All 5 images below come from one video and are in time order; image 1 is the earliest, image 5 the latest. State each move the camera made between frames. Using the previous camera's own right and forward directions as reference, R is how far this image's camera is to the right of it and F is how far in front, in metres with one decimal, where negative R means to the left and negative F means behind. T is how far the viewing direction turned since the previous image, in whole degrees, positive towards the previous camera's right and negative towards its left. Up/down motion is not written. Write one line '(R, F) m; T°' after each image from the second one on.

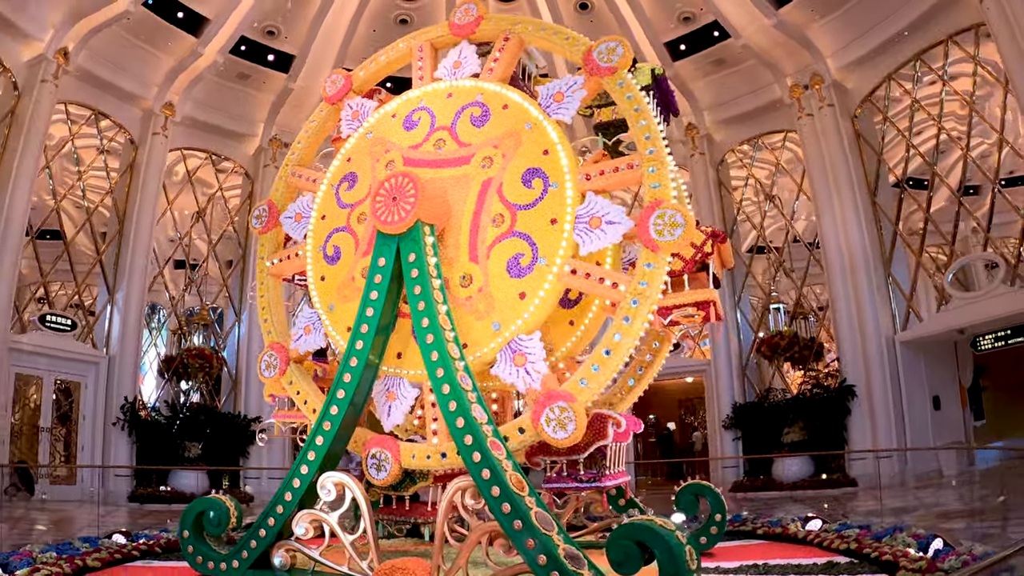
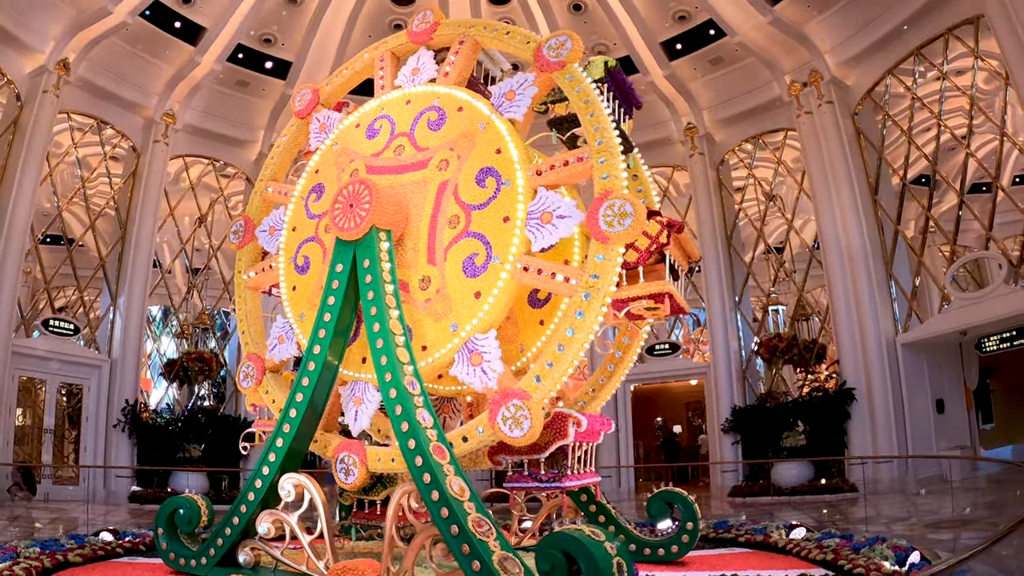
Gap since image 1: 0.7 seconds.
(+0.5, 0.0) m; -3°
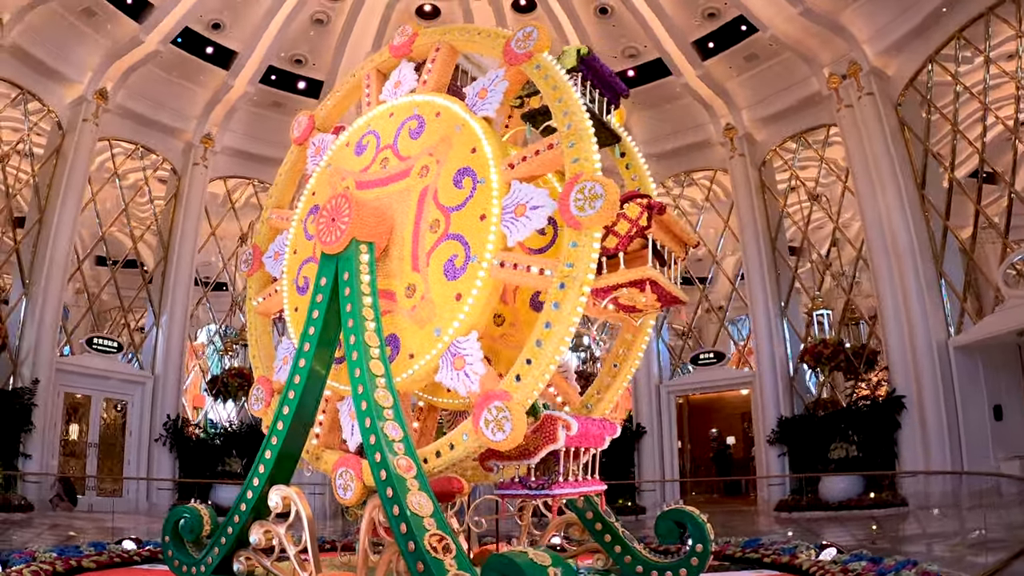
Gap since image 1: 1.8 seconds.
(+0.6, +0.2) m; -6°
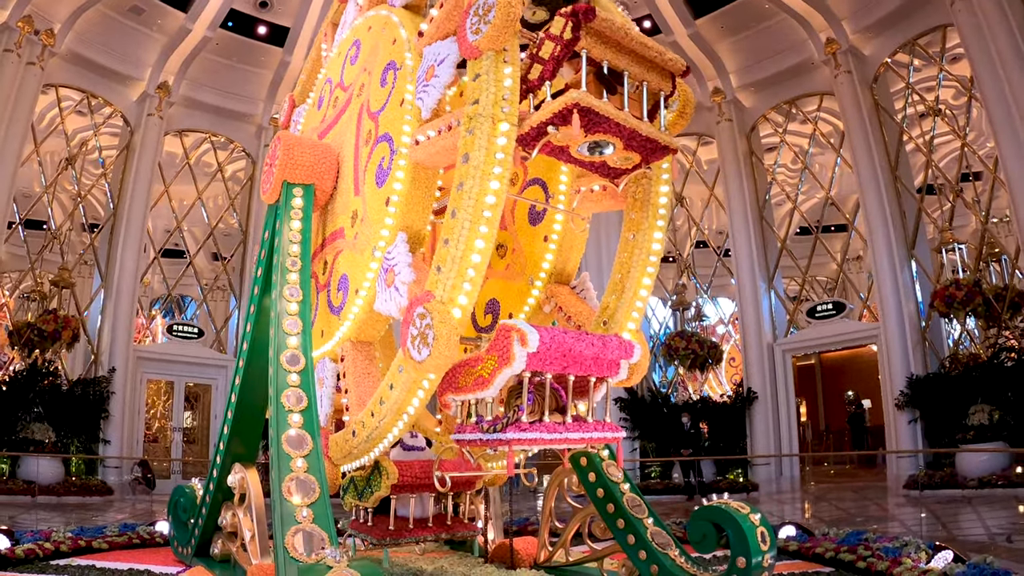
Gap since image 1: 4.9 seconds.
(+1.3, +0.9) m; -13°
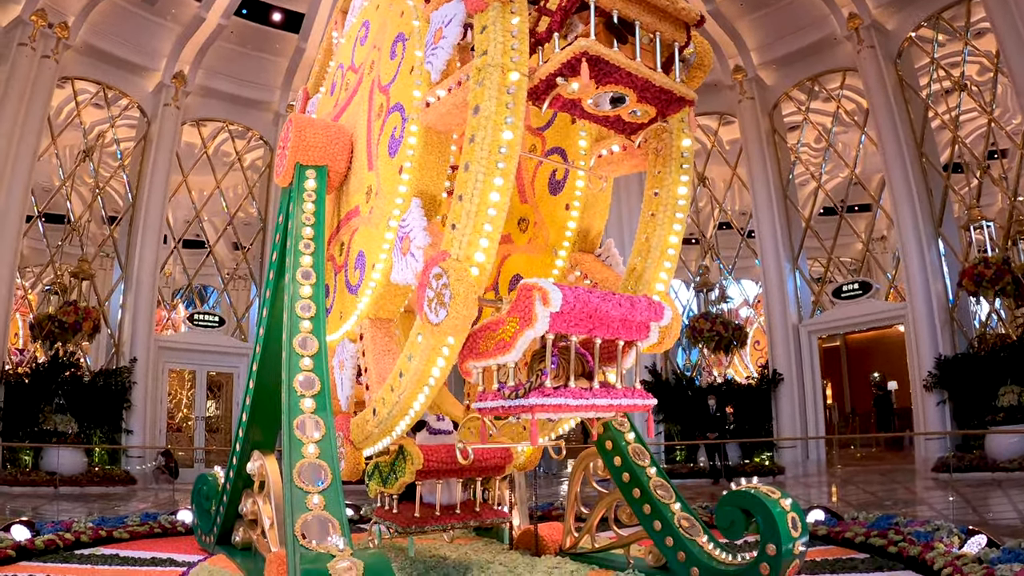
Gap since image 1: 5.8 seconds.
(0.0, +0.1) m; -1°
